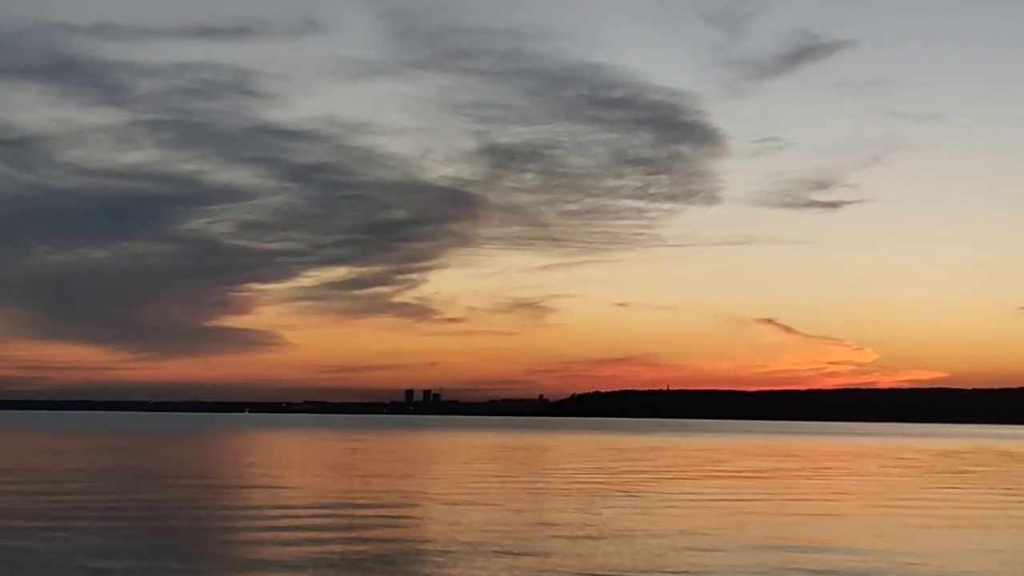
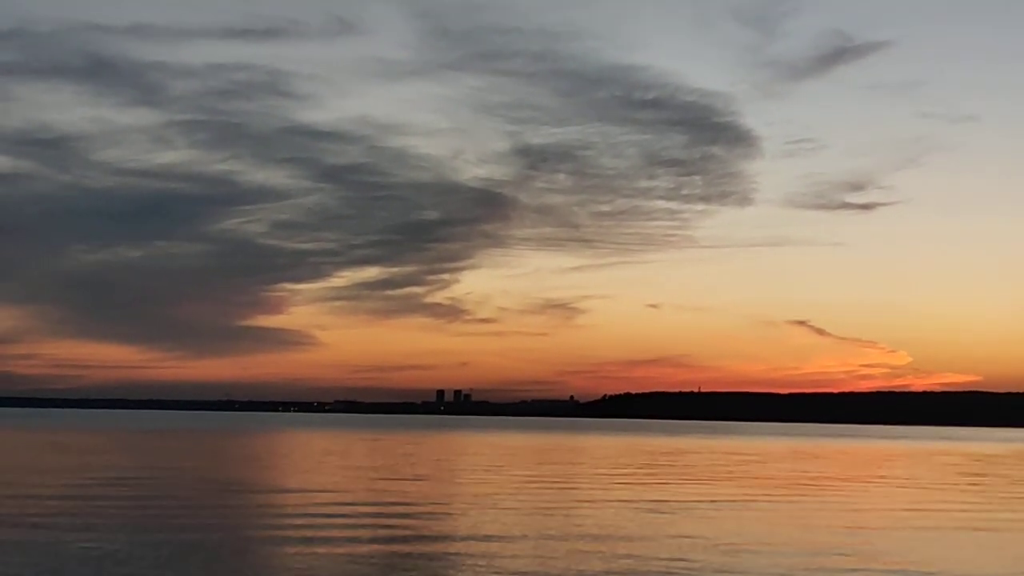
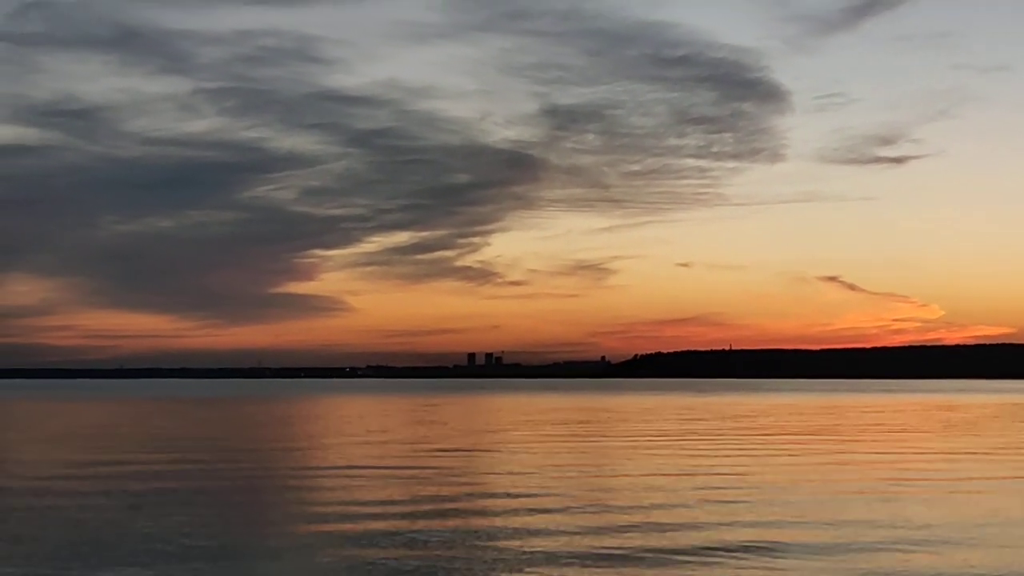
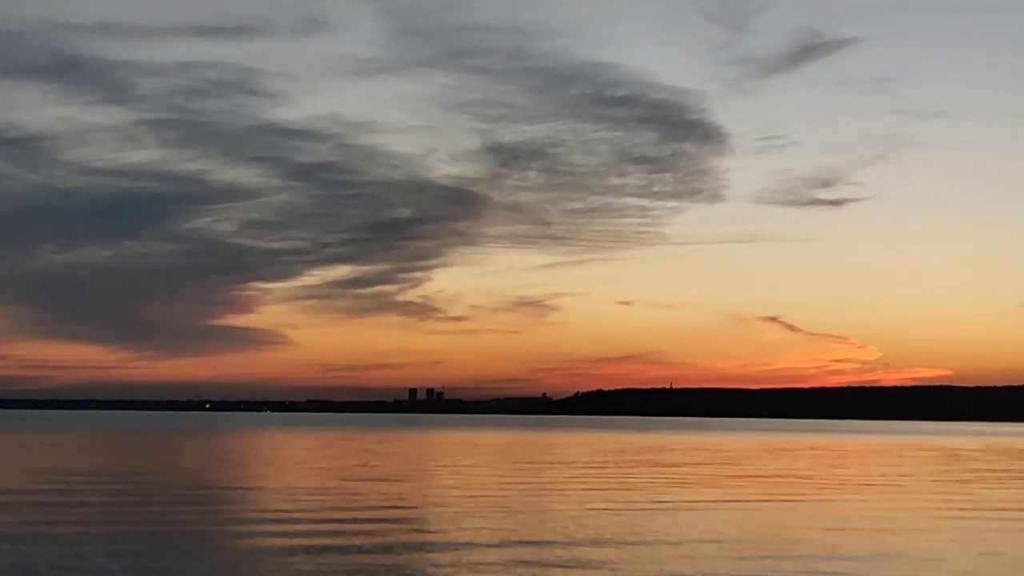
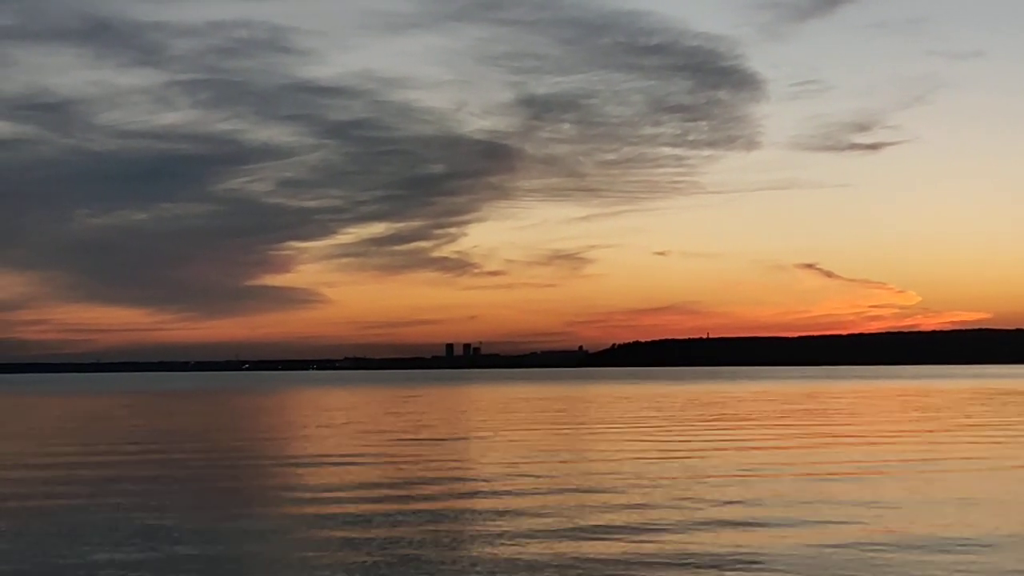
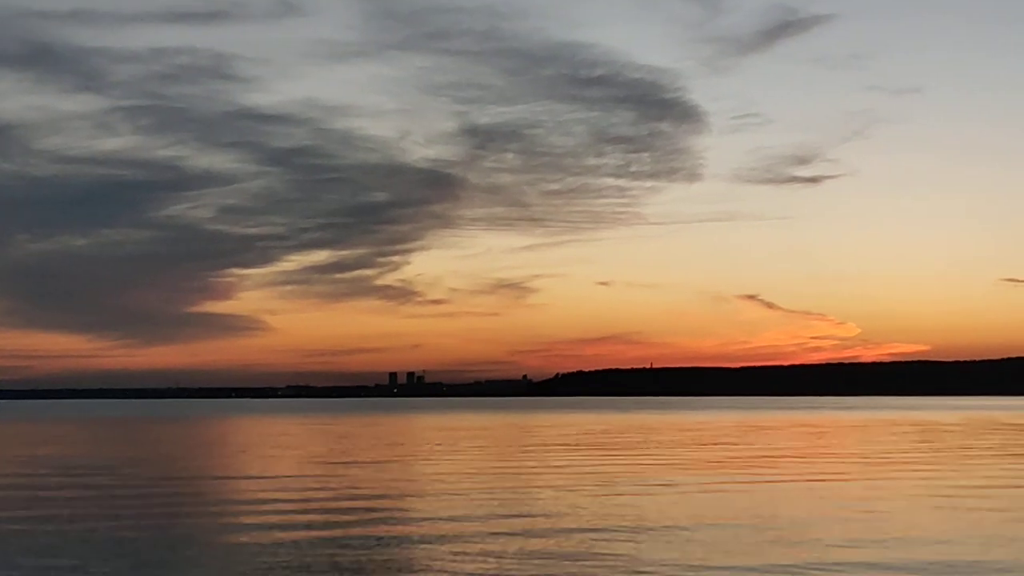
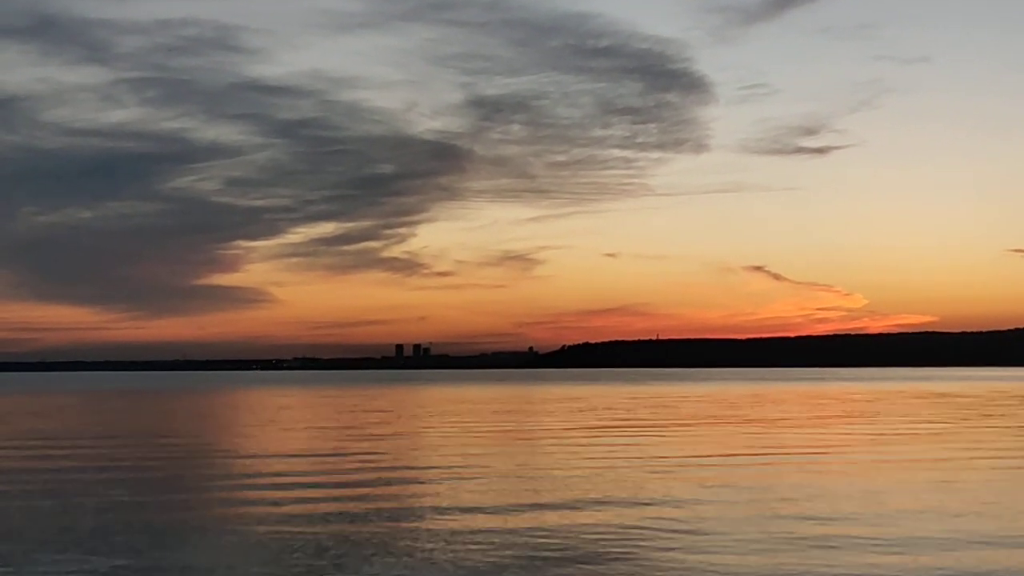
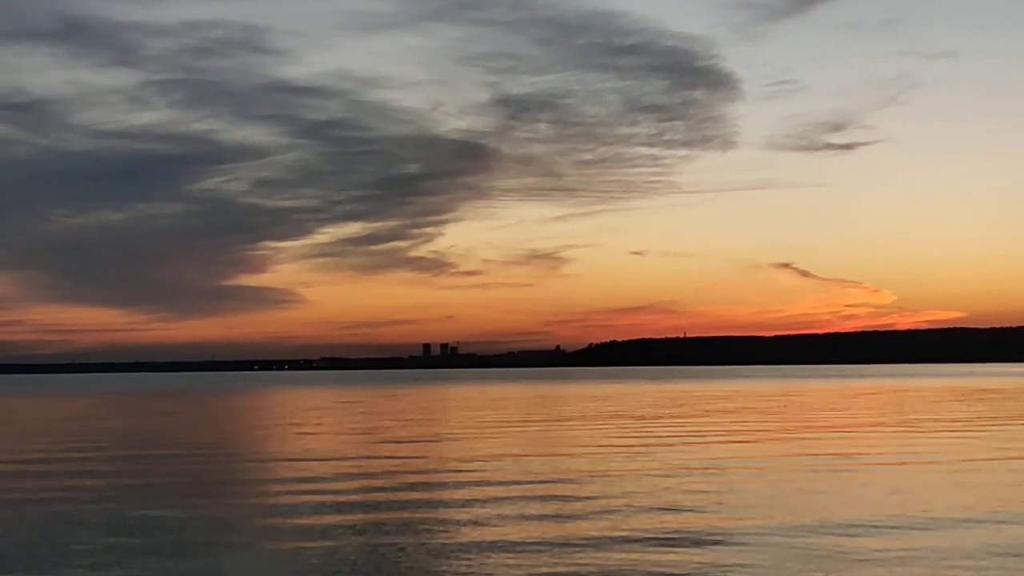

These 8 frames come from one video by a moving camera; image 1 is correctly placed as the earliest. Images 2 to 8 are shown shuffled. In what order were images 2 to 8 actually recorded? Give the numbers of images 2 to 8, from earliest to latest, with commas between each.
2, 4, 6, 7, 8, 5, 3
